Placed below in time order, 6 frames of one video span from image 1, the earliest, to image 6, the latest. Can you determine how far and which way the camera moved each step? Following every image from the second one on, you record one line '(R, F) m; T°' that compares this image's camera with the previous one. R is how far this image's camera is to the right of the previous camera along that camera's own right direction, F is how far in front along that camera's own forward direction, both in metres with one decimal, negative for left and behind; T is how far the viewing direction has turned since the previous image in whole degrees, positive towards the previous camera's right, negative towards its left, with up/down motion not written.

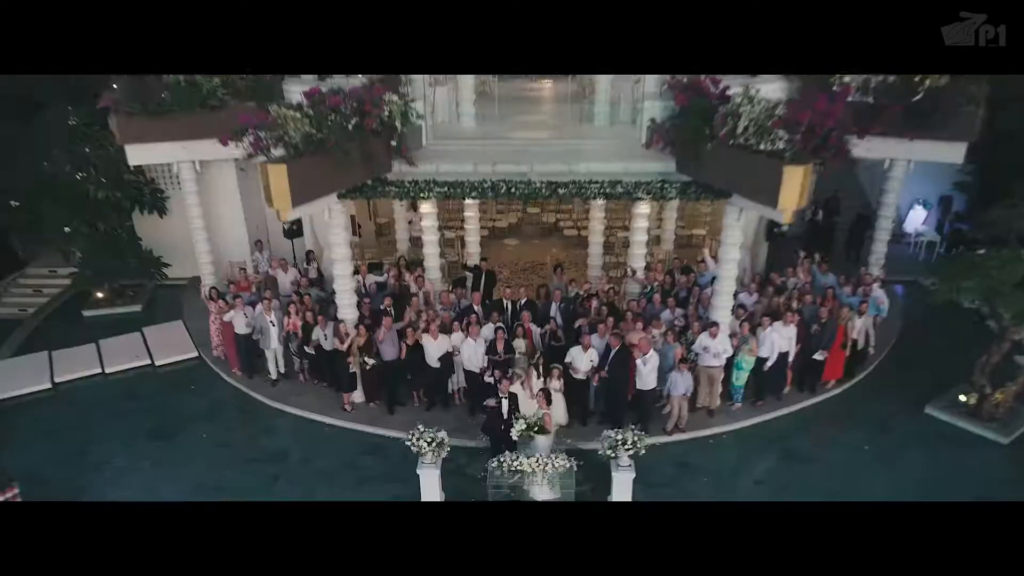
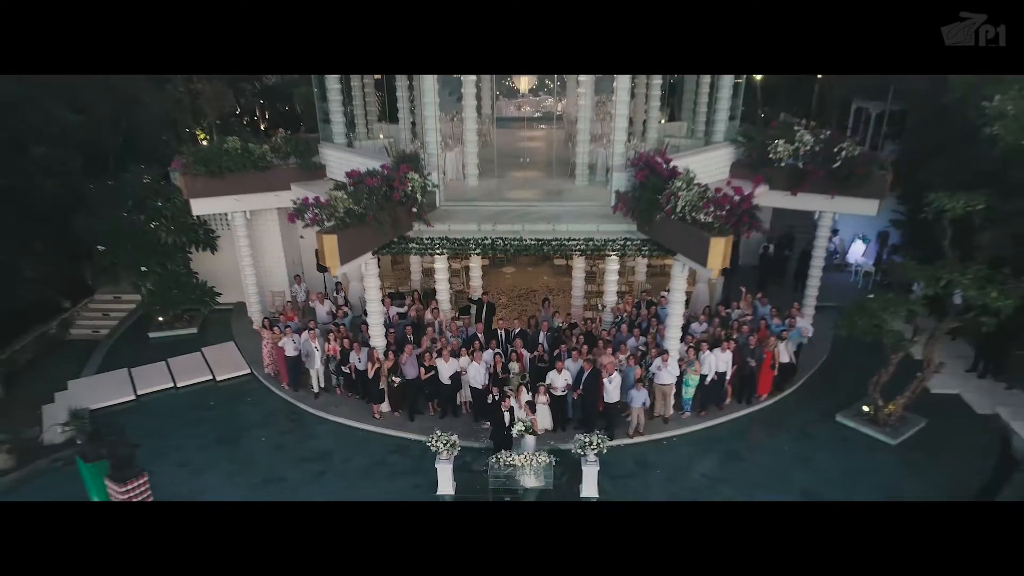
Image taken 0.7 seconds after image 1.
(+0.1, -2.0) m; 0°
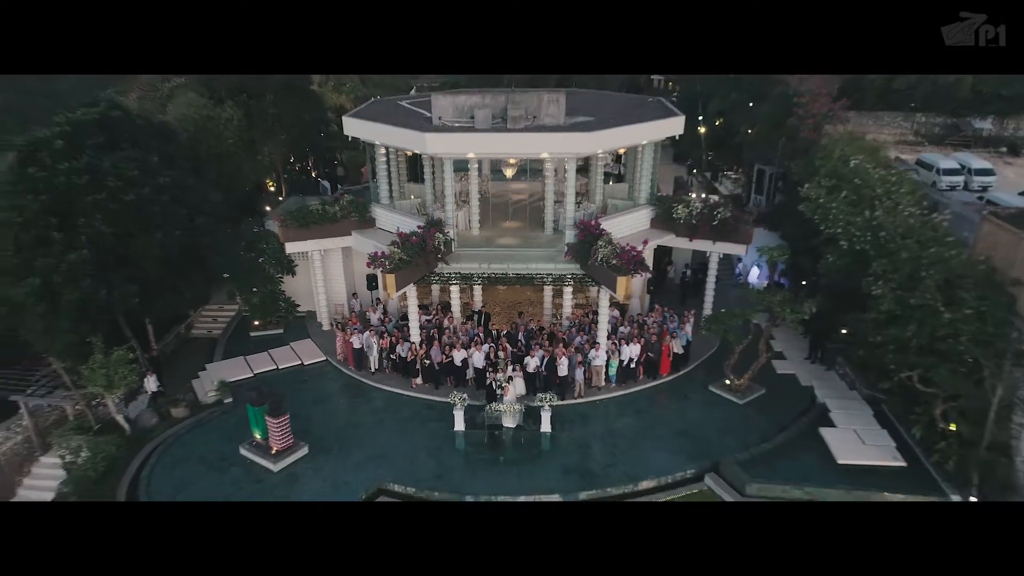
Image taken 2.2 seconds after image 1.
(+0.3, -5.4) m; 0°
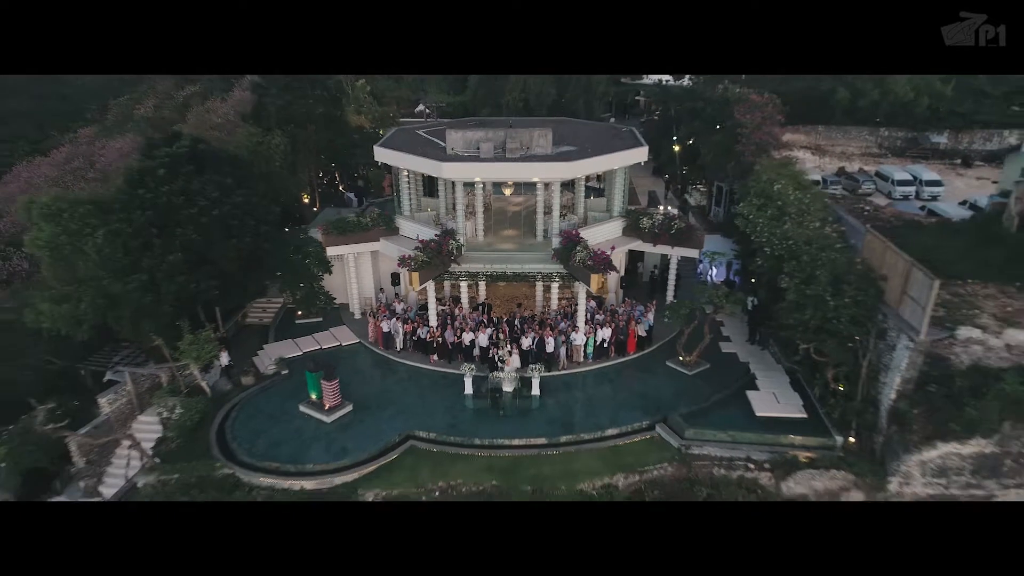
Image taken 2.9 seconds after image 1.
(+0.1, -3.9) m; 0°
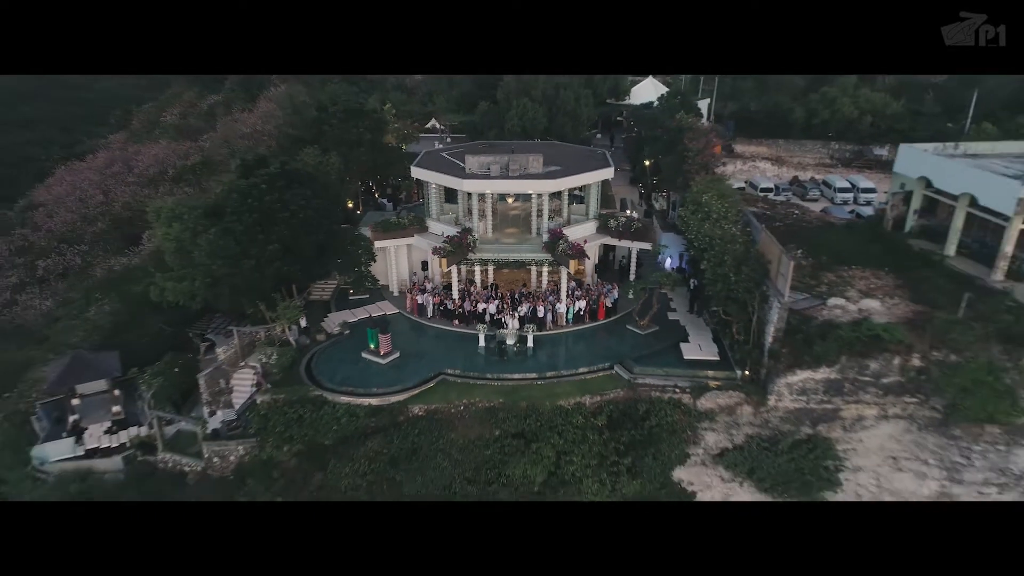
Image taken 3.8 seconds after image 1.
(-0.1, -6.8) m; 0°
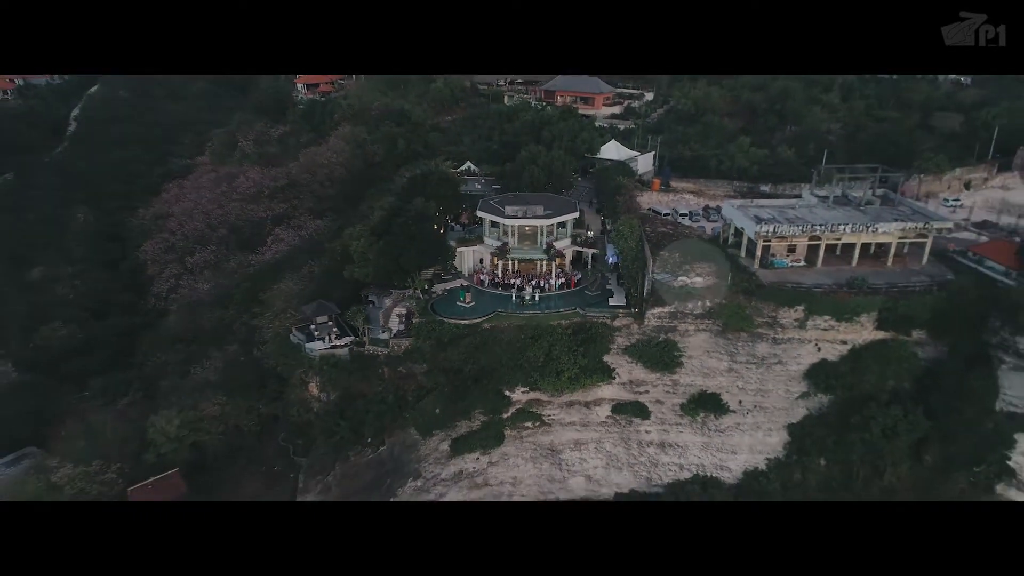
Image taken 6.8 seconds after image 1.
(-1.5, -25.7) m; 0°
